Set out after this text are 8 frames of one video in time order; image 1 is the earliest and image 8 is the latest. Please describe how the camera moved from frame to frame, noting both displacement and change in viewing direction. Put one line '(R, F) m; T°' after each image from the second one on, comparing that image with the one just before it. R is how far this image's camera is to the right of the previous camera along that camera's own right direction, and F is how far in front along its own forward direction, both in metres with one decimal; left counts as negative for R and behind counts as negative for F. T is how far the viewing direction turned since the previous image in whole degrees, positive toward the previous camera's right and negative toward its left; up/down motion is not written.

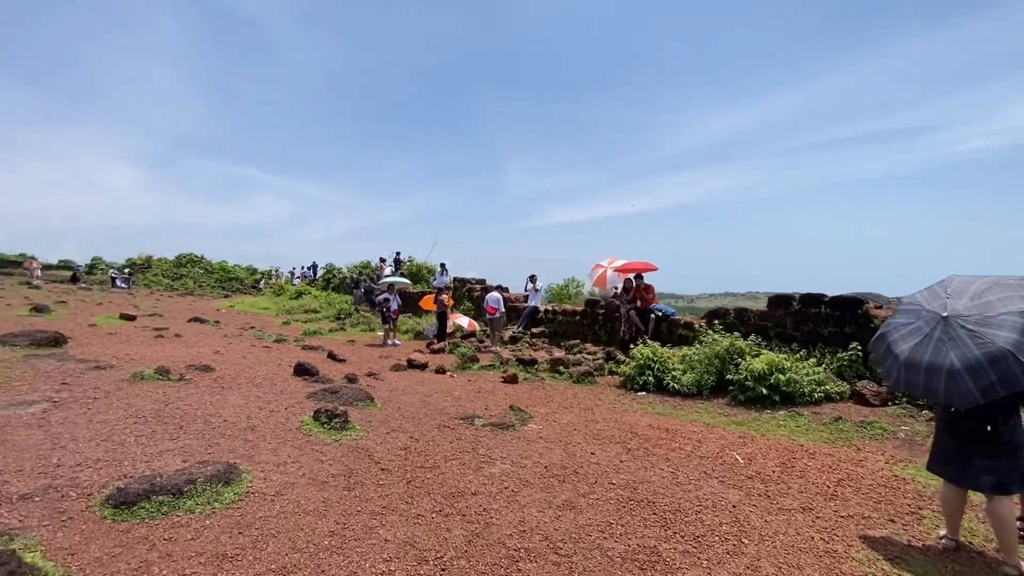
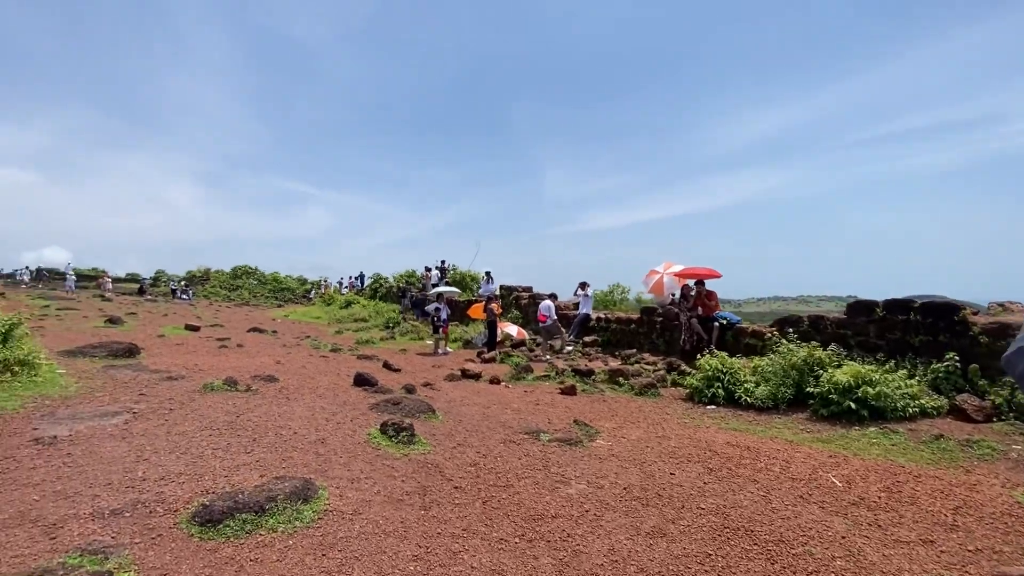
(-0.3, +0.2) m; -5°
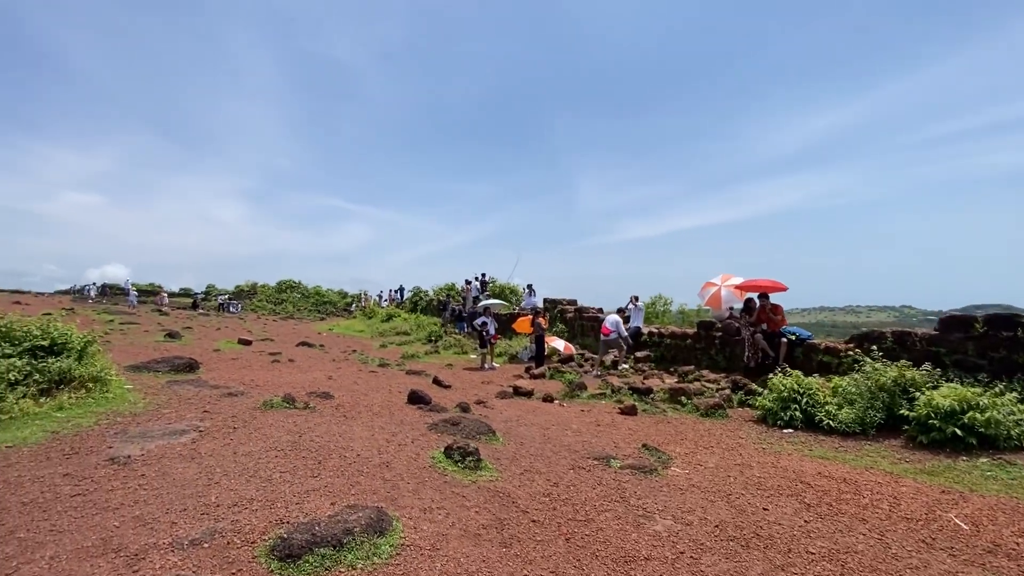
(-0.4, +0.2) m; -4°
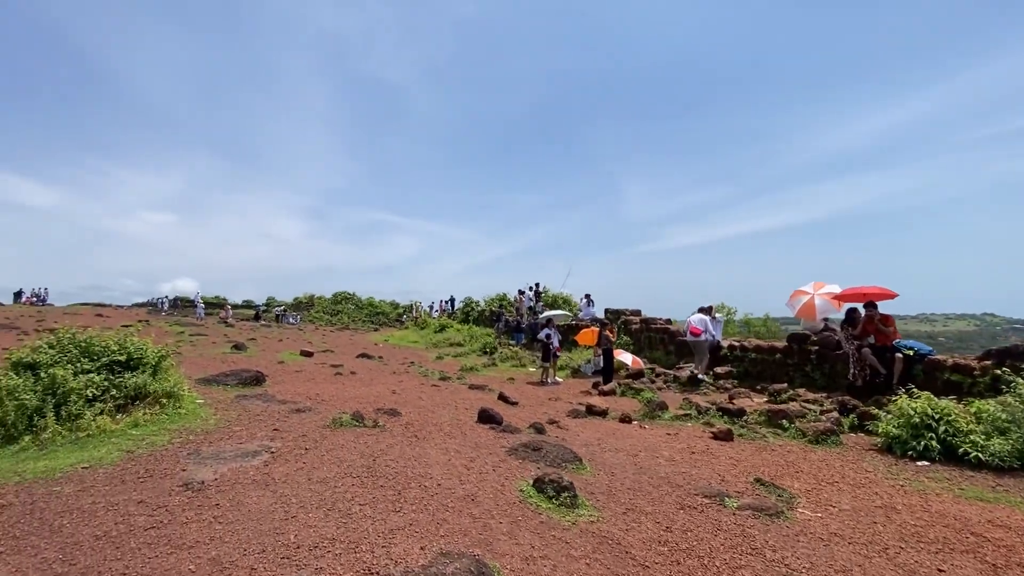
(-0.5, +0.6) m; -5°
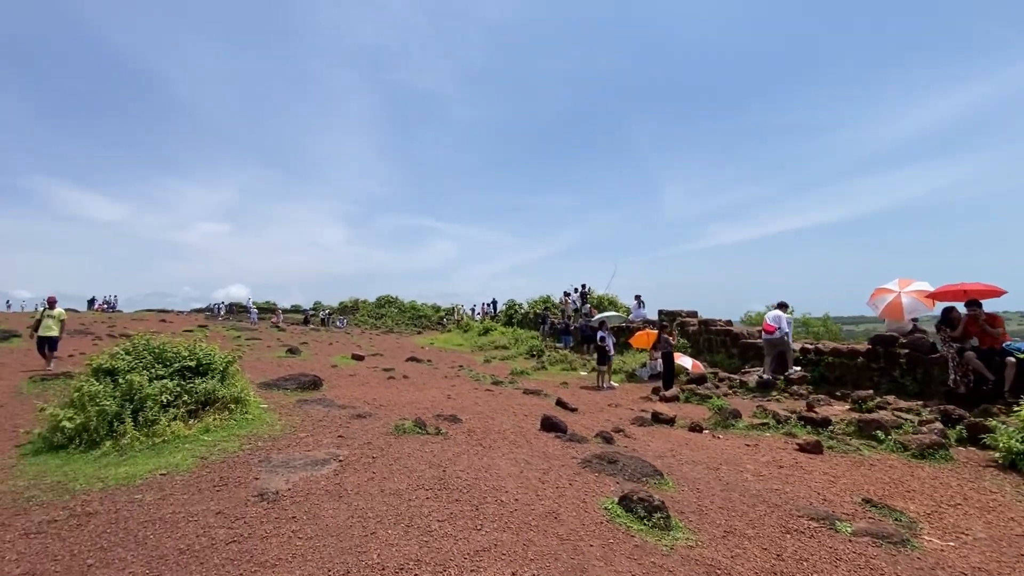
(-0.4, +0.3) m; -4°
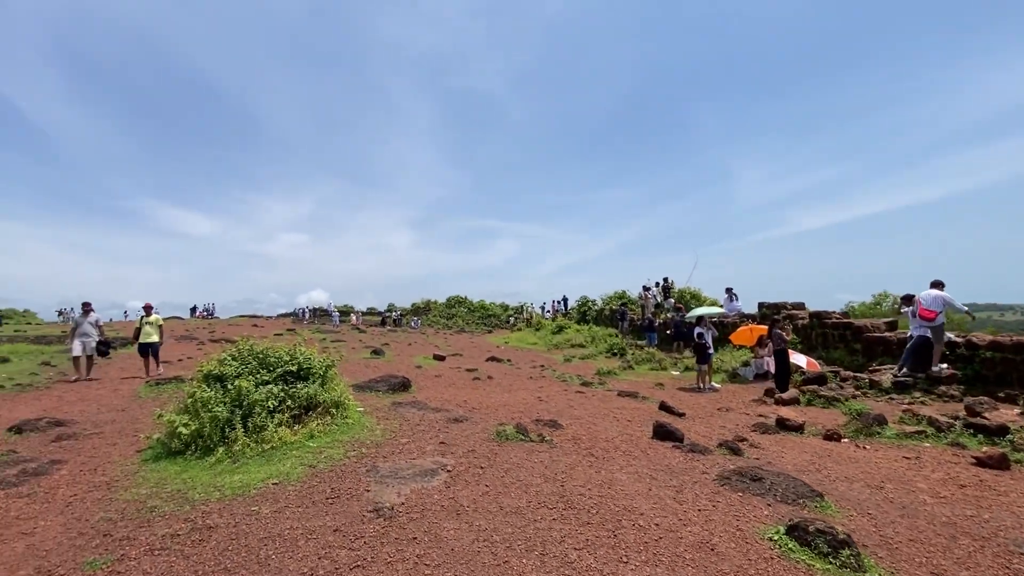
(-0.6, +0.5) m; -8°
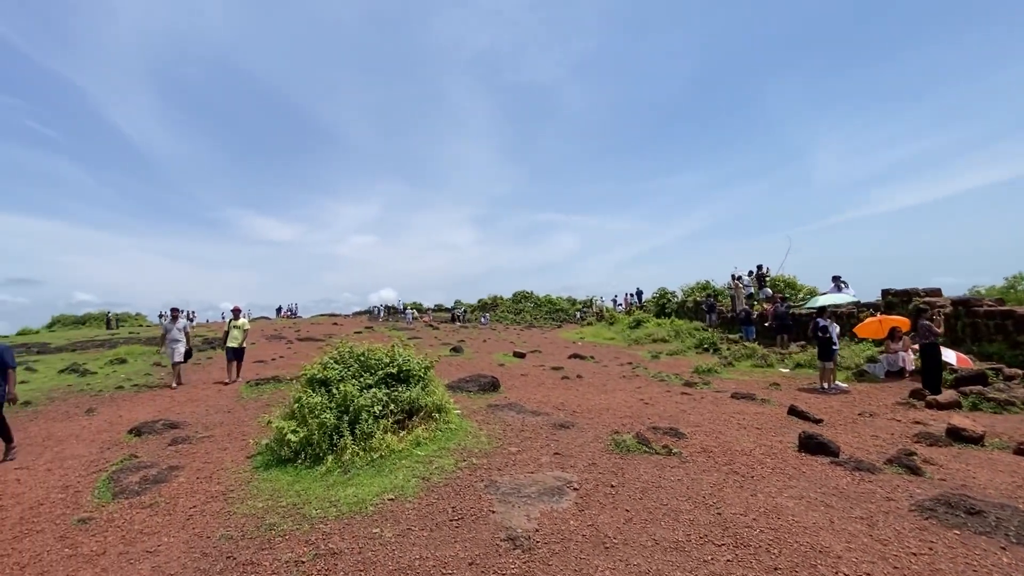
(-0.7, +0.6) m; -7°
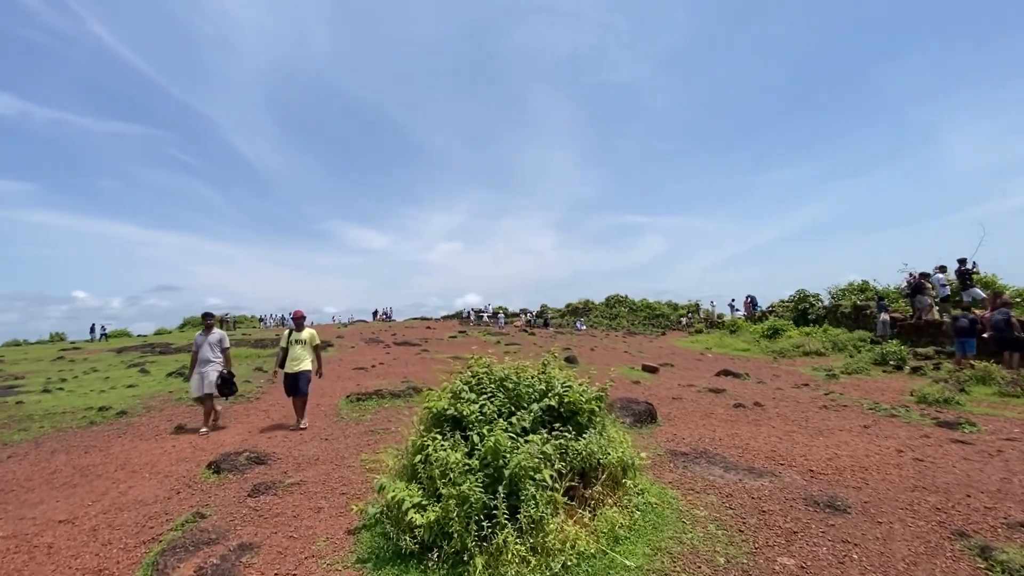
(-1.3, +2.4) m; -10°
